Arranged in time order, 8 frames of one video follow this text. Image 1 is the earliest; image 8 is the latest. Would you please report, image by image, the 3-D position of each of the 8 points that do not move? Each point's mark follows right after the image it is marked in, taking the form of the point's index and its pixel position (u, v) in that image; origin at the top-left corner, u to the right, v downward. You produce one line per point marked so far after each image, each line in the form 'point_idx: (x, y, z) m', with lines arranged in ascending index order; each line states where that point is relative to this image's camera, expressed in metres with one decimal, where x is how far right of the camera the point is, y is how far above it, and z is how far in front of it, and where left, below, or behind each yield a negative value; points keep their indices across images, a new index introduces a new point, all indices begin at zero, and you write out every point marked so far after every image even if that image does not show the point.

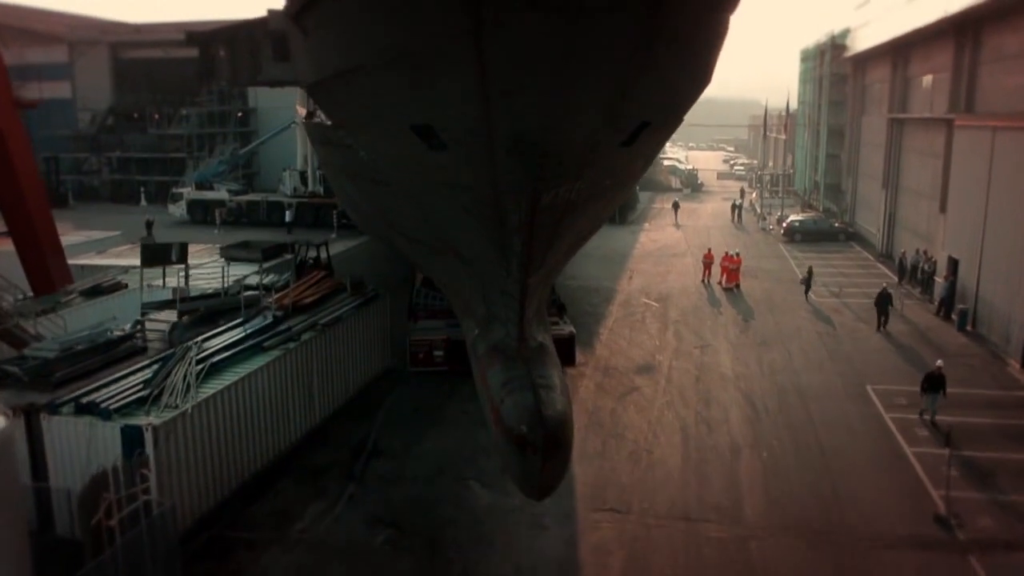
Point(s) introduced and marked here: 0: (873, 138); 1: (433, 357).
0: (+5.9, +2.5, +15.9) m
1: (-0.7, -0.6, +8.4) m
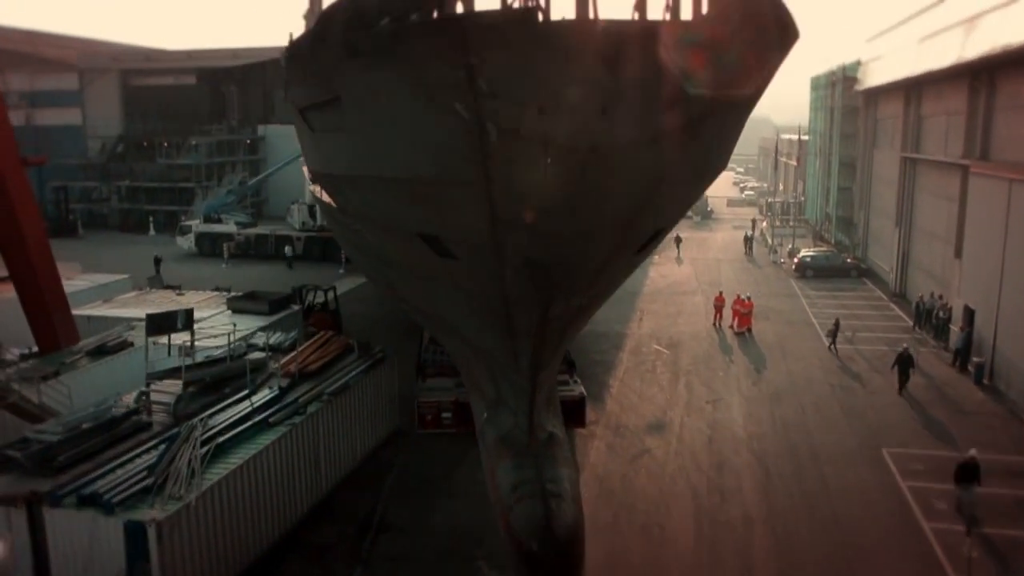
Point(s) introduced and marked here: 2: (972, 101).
0: (+6.1, +1.9, +15.8) m
1: (-0.6, -1.1, +8.3) m
2: (+5.4, +2.2, +11.3) m
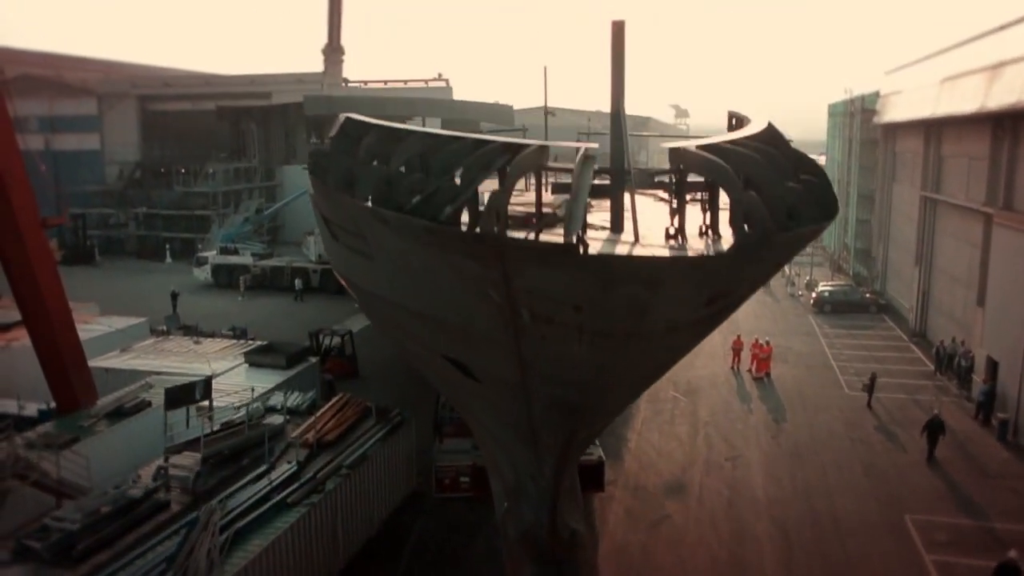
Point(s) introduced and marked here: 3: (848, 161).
0: (+6.3, +1.3, +15.6) m
1: (-0.4, -1.7, +8.2) m
2: (+5.6, +1.6, +11.2) m
3: (+6.6, +2.5, +19.0) m
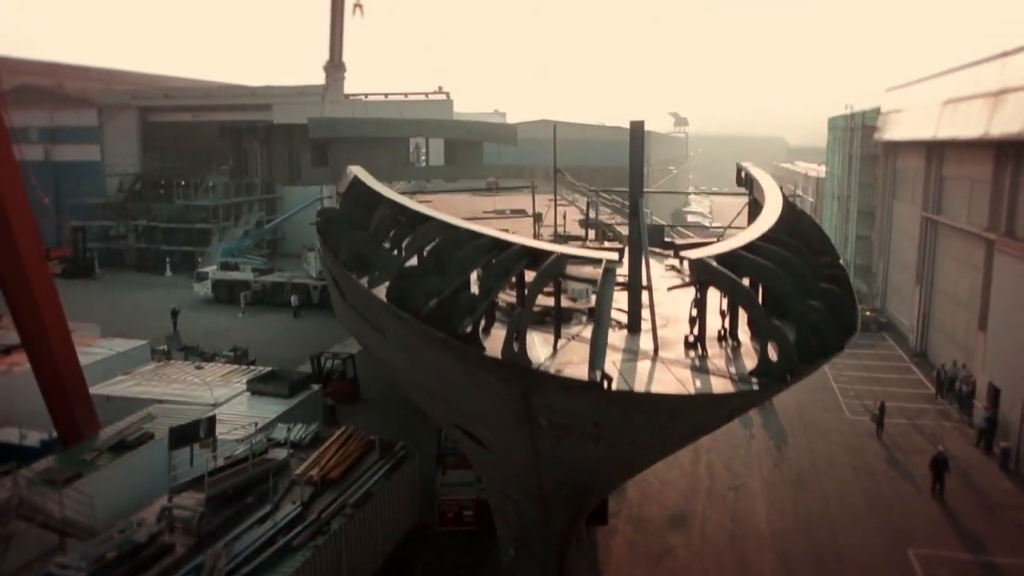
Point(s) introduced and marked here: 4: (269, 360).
0: (+6.4, +1.0, +15.7) m
1: (-0.4, -1.9, +8.2) m
2: (+5.6, +1.3, +11.2) m
3: (+6.6, +2.2, +19.0) m
4: (-3.4, -1.0, +13.5) m
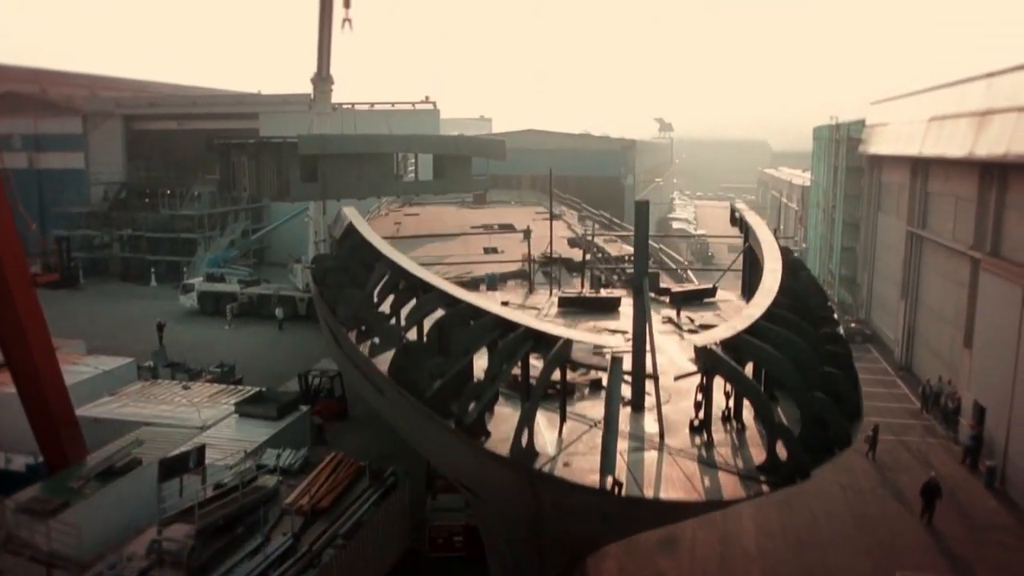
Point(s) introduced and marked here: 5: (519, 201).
0: (+6.2, +0.8, +15.8) m
1: (-0.5, -2.2, +8.2) m
2: (+5.5, +1.1, +11.3) m
3: (+6.3, +2.0, +19.1) m
4: (-3.6, -1.2, +13.4) m
5: (+0.1, +1.5, +17.2) m
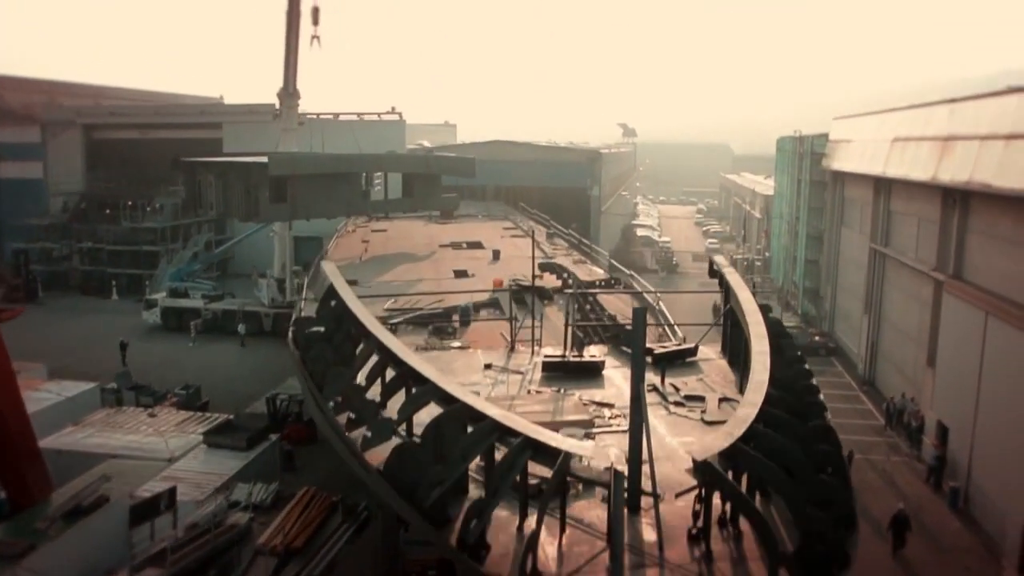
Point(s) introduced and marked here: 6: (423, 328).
0: (+5.6, +0.5, +16.0) m
1: (-0.7, -2.4, +8.2) m
2: (+5.1, +0.9, +11.5) m
3: (+5.7, +1.8, +19.3) m
4: (-4.0, -1.5, +13.3) m
5: (-0.5, +1.3, +17.2) m
6: (-0.8, -0.4, +8.3) m
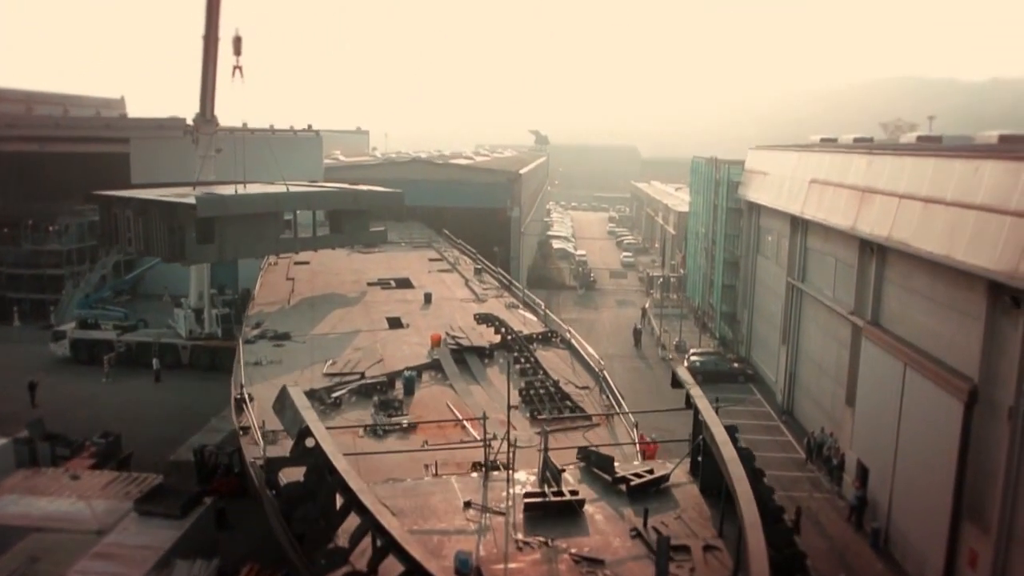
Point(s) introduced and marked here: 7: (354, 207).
0: (+4.4, +0.1, +16.5) m
1: (-1.2, -3.1, +8.1) m
2: (+4.3, +0.3, +11.9) m
3: (+4.1, +1.3, +19.8) m
4: (-4.9, -2.1, +12.9) m
5: (-1.8, +0.8, +17.1) m
6: (-1.2, -1.0, +8.2) m
7: (-2.2, +1.1, +13.6) m
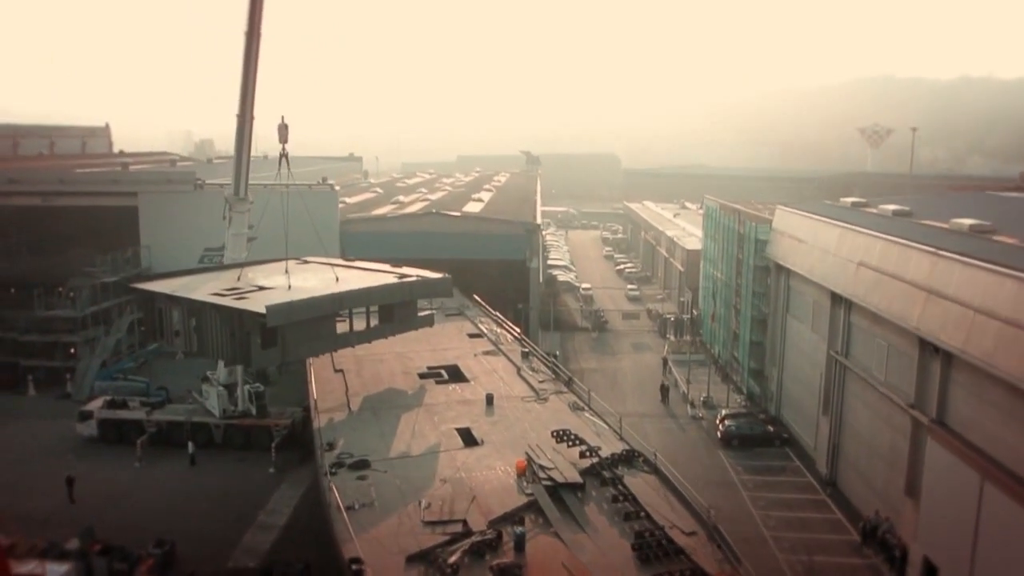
0: (+5.0, -1.0, +16.6) m
1: (-0.1, -4.4, +8.0) m
2: (+5.1, -0.9, +12.0) m
3: (+4.5, +0.3, +19.9) m
4: (-4.1, -3.4, +12.6) m
5: (-1.2, -0.4, +16.9) m
6: (-0.3, -2.3, +8.1) m
7: (-1.5, -0.1, +13.5) m
